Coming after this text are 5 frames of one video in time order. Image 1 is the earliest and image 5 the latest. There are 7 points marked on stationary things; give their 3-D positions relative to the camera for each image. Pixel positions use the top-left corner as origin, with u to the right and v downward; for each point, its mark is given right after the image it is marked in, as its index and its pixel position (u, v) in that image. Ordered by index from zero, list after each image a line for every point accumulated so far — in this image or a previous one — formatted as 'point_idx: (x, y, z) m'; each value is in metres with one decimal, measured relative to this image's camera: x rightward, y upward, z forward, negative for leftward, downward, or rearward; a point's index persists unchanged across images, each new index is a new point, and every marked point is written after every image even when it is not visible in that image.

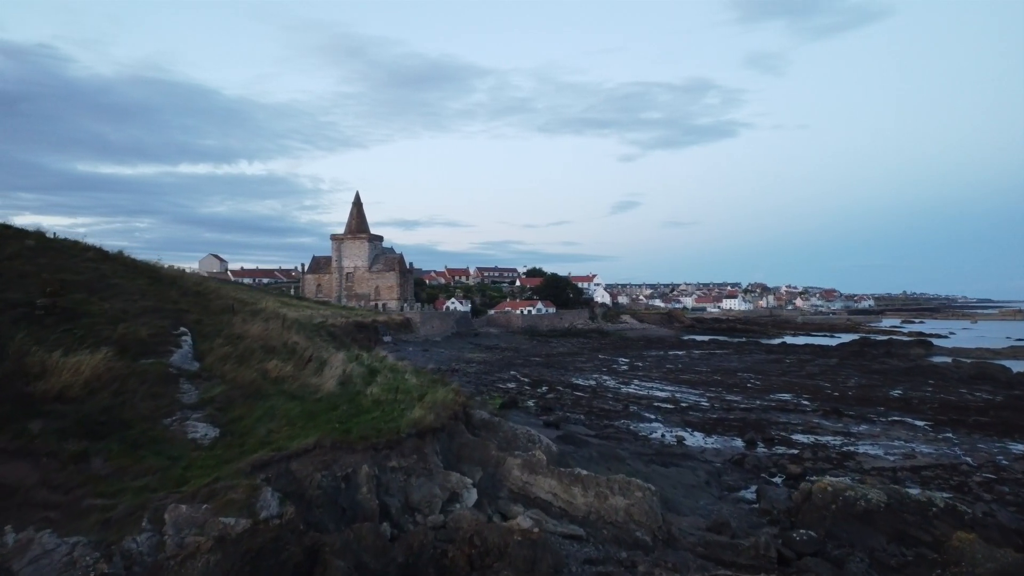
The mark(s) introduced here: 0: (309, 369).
0: (-3.1, -1.3, +12.6) m
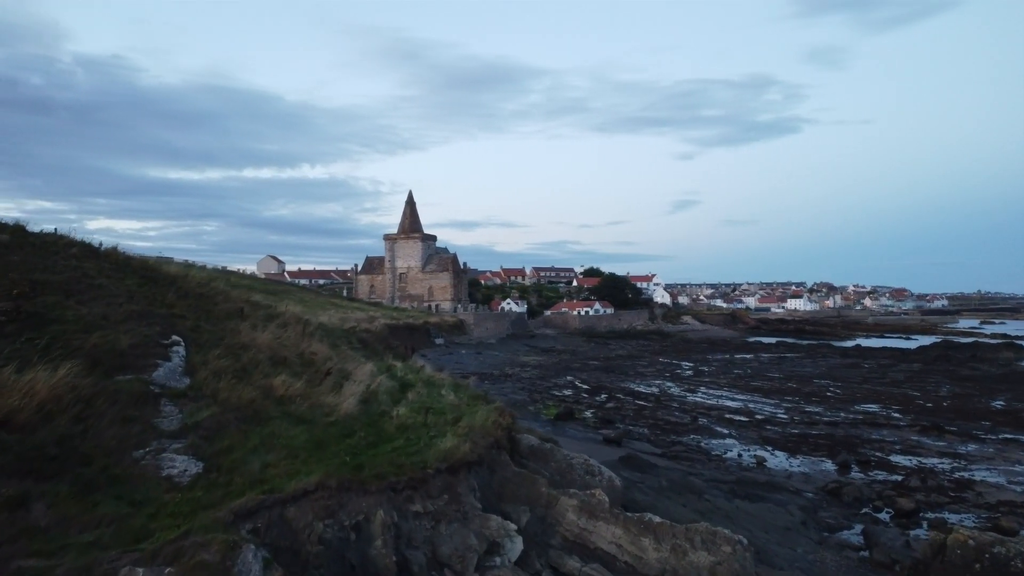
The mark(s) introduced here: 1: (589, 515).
0: (-2.4, -1.3, +10.7) m
1: (+0.9, -2.5, +9.2) m
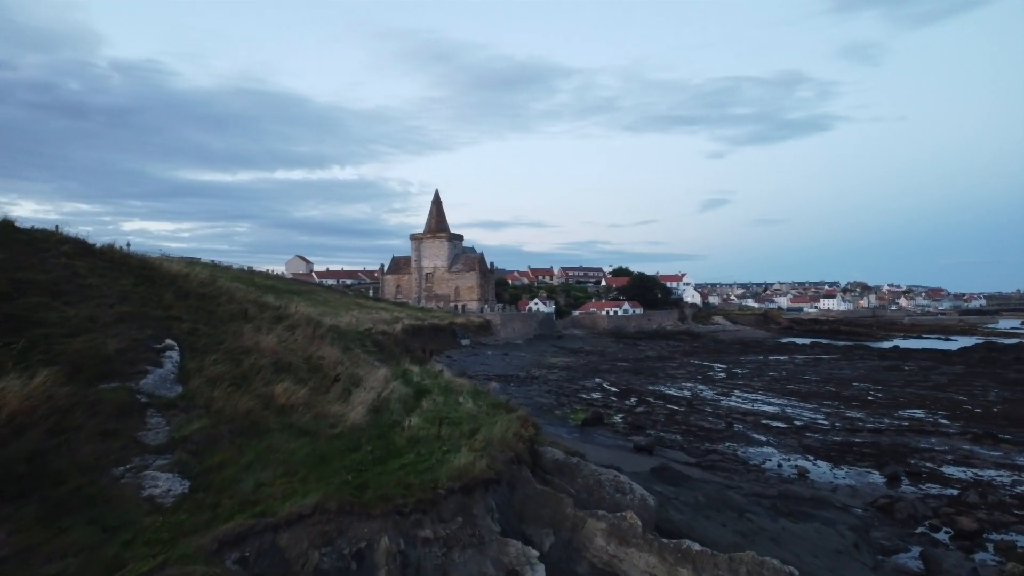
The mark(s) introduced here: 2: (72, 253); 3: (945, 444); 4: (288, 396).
0: (-2.2, -1.3, +9.9) m
1: (+1.1, -2.5, +8.3) m
2: (-5.5, +0.4, +10.3) m
3: (+10.3, -3.7, +19.5) m
4: (-2.5, -1.2, +9.2) m
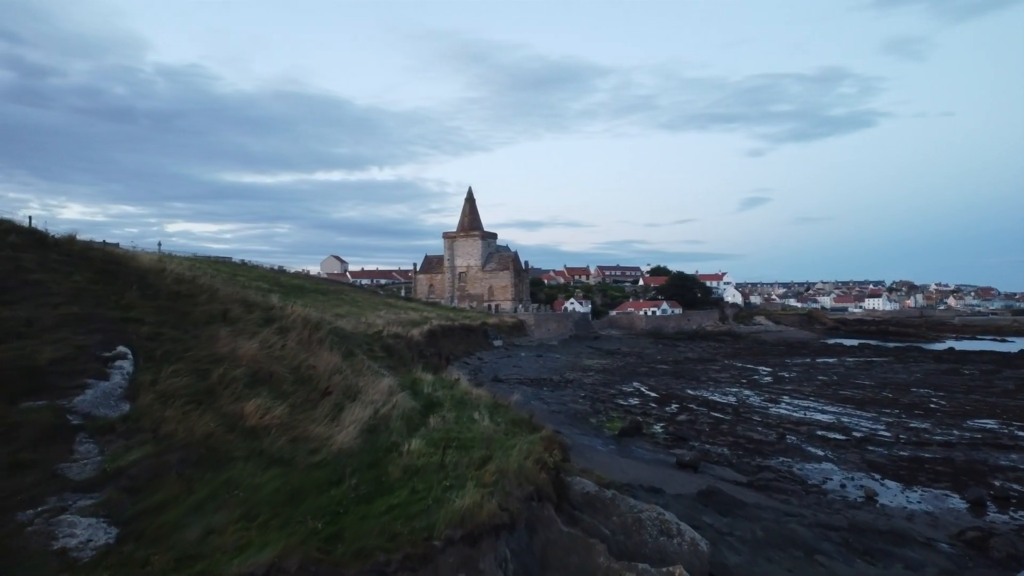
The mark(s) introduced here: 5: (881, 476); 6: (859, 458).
0: (-2.0, -1.2, +8.3) m
1: (+1.2, -2.5, +6.5) m
2: (-5.3, +0.5, +8.8) m
3: (+10.9, -3.7, +17.4) m
4: (-2.3, -1.2, +7.6) m
5: (+7.1, -3.6, +15.8) m
6: (+7.4, -3.6, +17.6) m
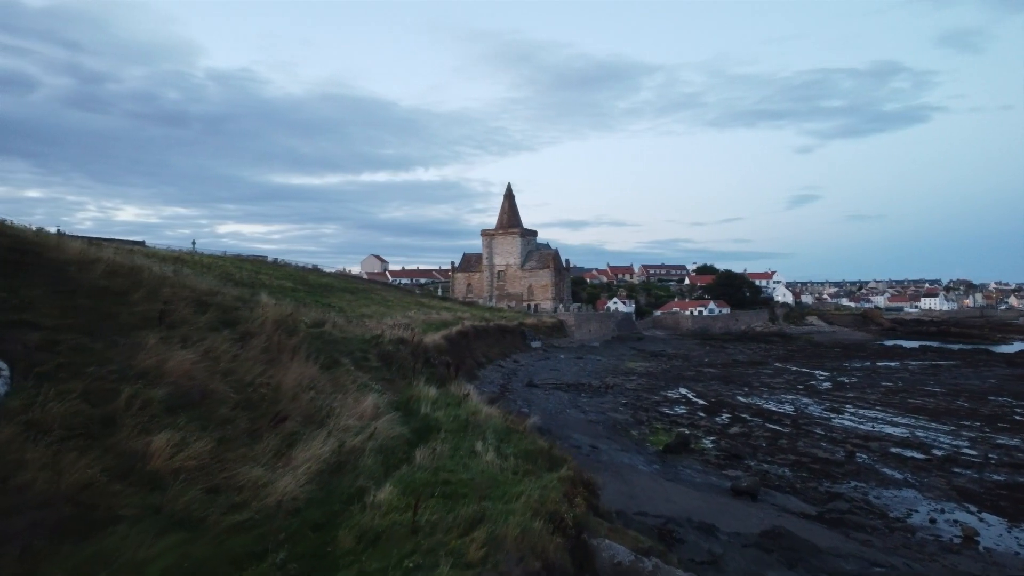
0: (-1.9, -1.2, +6.3) m
1: (+1.2, -2.4, +4.4) m
2: (-5.2, +0.5, +7.0) m
3: (+11.4, -3.6, +14.6) m
4: (-2.3, -1.1, +5.6) m
5: (+7.6, -3.6, +13.3) m
6: (+8.0, -3.6, +15.0) m
